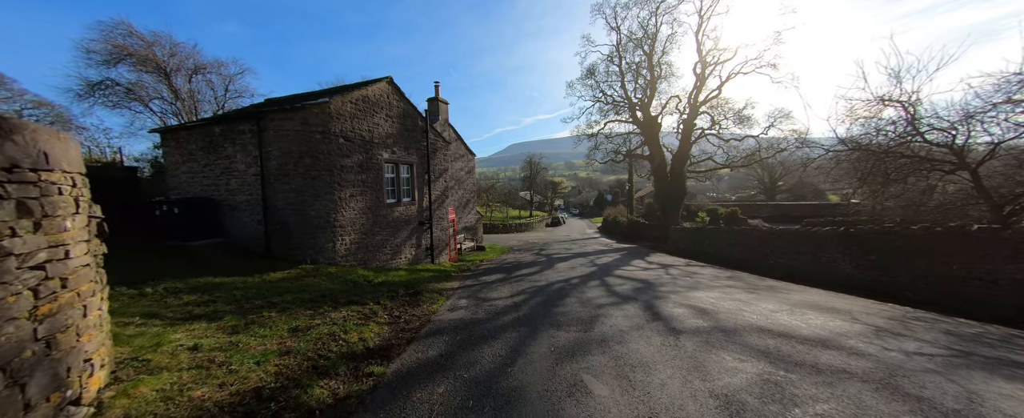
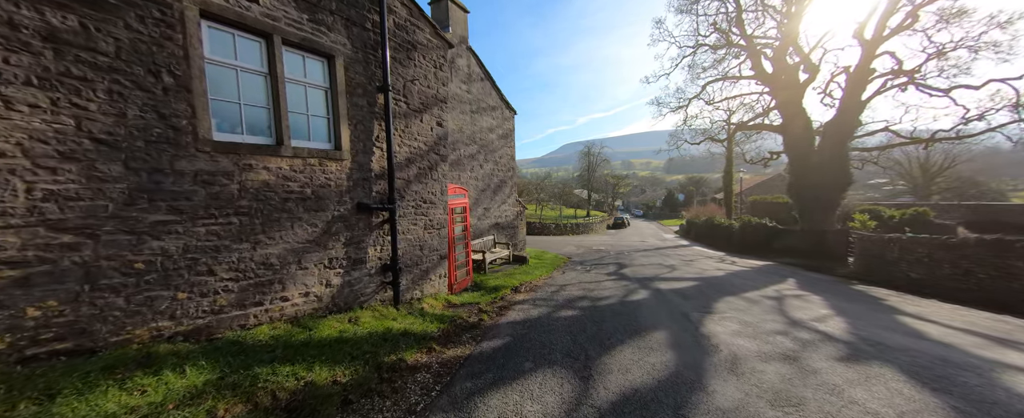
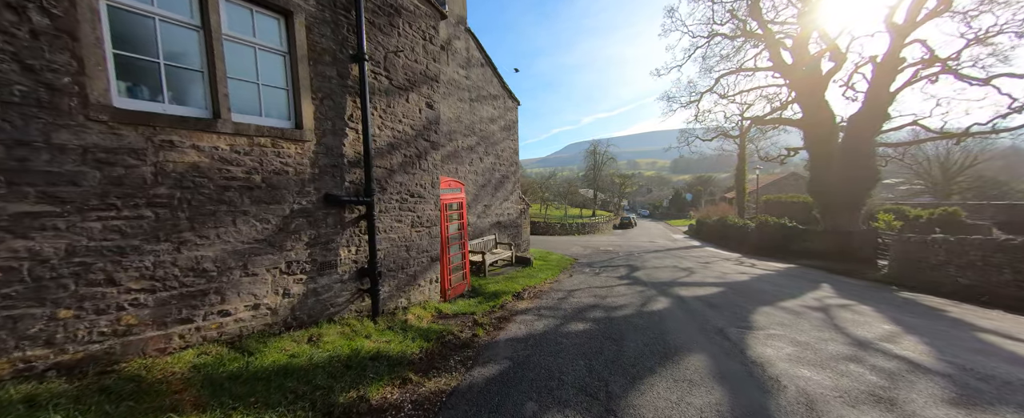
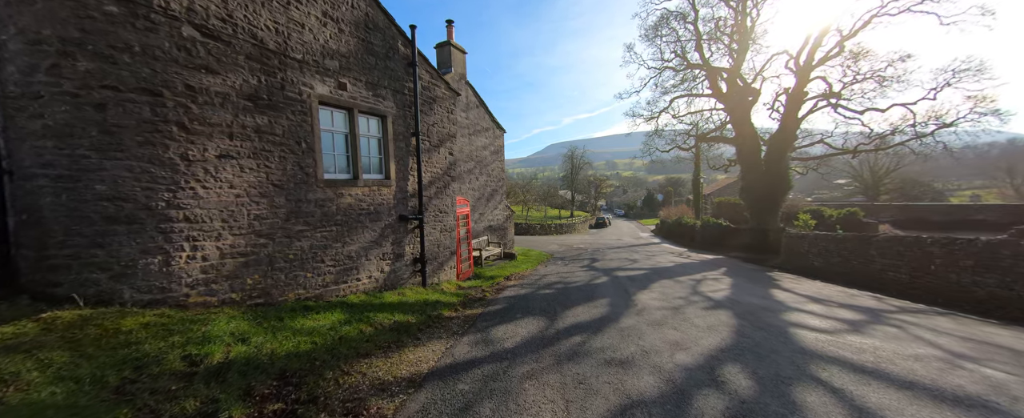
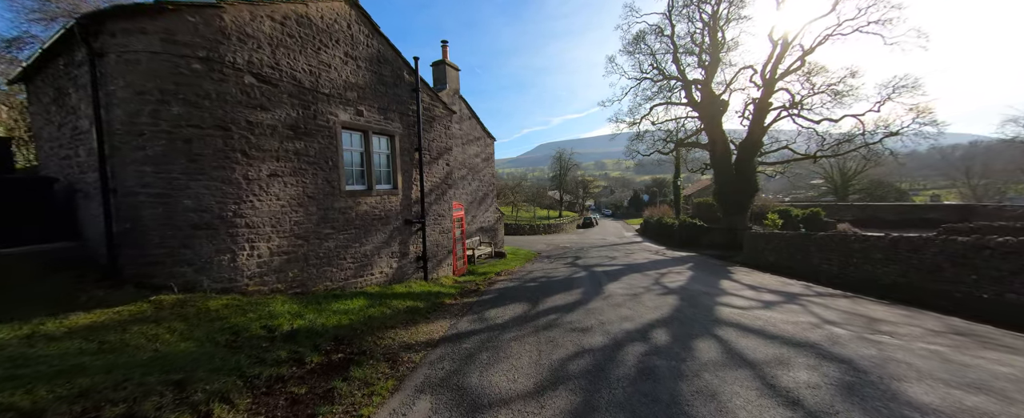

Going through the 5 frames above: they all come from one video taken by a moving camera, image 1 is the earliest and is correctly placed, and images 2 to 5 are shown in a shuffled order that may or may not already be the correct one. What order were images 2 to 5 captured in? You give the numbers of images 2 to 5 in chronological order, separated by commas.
5, 4, 2, 3
